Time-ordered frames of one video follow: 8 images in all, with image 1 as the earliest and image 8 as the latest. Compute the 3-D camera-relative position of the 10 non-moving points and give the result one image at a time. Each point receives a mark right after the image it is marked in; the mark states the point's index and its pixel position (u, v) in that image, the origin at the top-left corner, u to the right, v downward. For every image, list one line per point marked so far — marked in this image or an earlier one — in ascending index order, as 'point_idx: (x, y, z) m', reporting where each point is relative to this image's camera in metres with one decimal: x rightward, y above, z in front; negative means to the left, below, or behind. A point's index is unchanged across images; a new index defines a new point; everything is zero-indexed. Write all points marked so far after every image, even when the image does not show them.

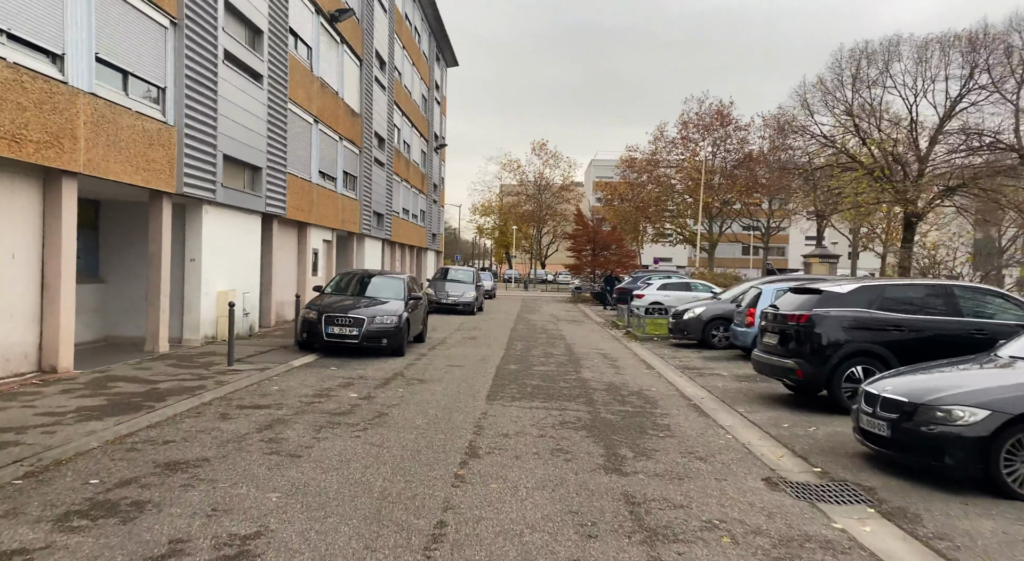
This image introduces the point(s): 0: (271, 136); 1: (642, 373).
0: (-5.2, +3.2, +14.2) m
1: (+2.2, -1.5, +10.9) m
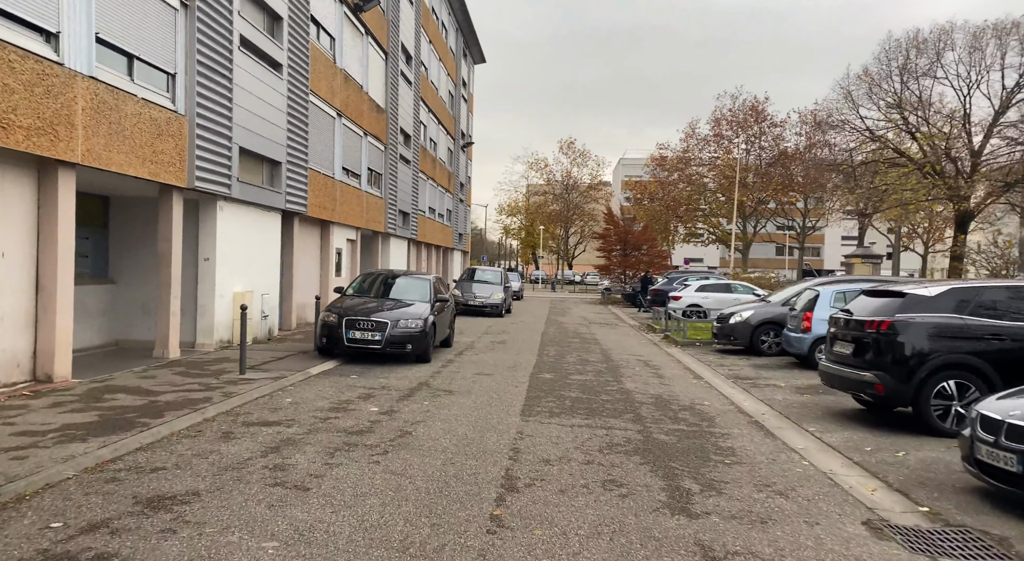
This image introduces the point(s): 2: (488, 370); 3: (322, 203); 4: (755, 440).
0: (-4.6, +3.1, +13.5) m
1: (+2.7, -1.6, +9.9) m
2: (-0.4, -1.4, +10.3) m
3: (-4.5, +1.8, +15.5) m
4: (+2.5, -1.7, +6.8) m
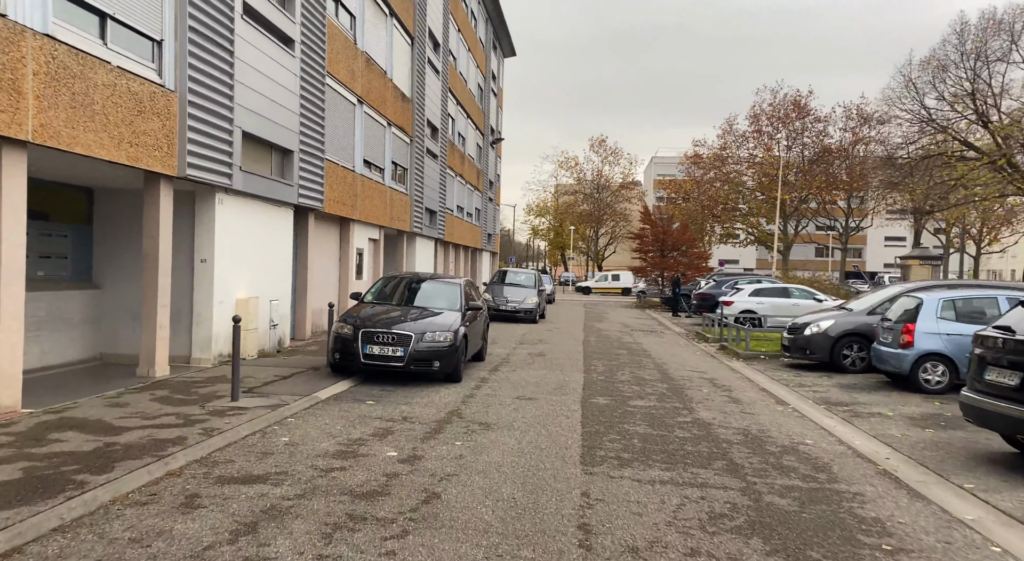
0: (-3.8, +3.1, +12.0) m
1: (+3.3, -1.6, +8.2) m
2: (+0.2, -1.5, +8.6) m
3: (-3.7, +1.8, +14.0) m
4: (+3.0, -1.7, +5.1) m
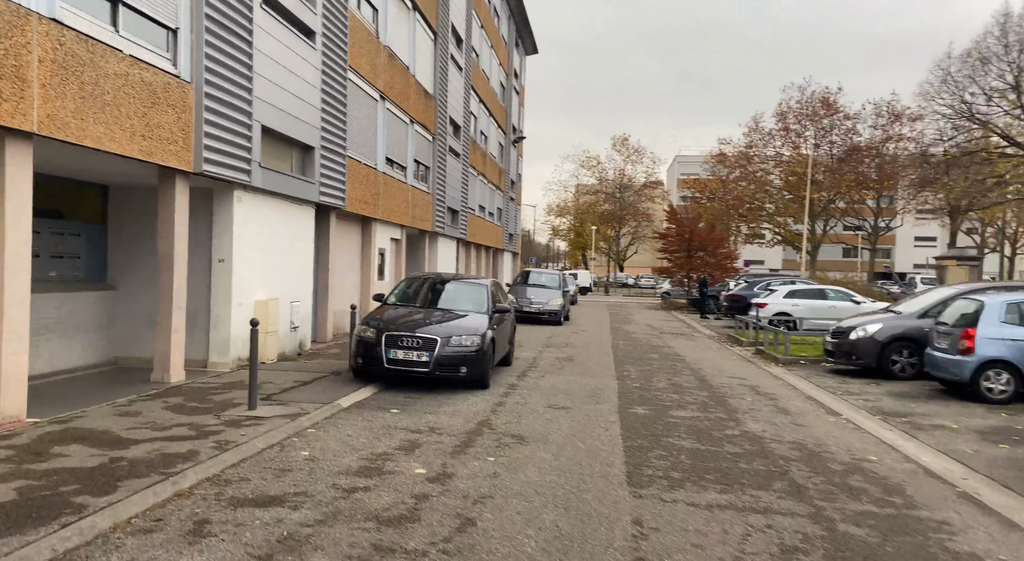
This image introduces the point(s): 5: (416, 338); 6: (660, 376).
0: (-3.3, +3.1, +11.6) m
1: (+3.7, -1.7, +7.6) m
2: (+0.6, -1.5, +8.1) m
3: (-3.1, +1.8, +13.6) m
4: (+3.3, -1.7, +4.5) m
5: (-1.2, -0.7, +8.3) m
6: (+2.4, -1.5, +10.5) m
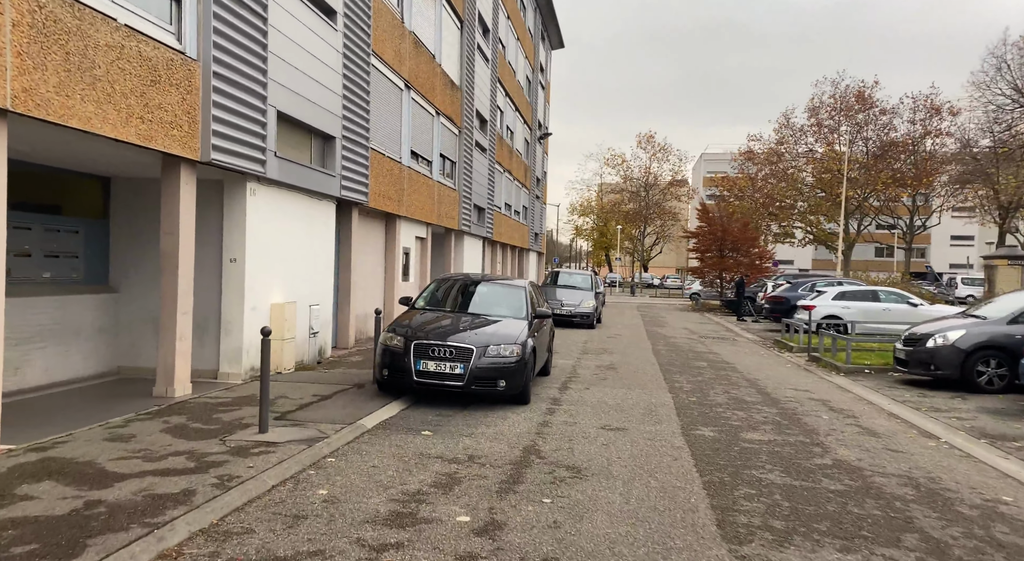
0: (-2.7, +3.0, +10.7) m
1: (+4.2, -1.7, +6.5) m
2: (+1.1, -1.5, +7.1) m
3: (-2.4, +1.7, +12.7) m
4: (+3.7, -1.8, +3.4) m
5: (-0.7, -0.8, +7.3) m
6: (+2.9, -1.6, +9.5) m
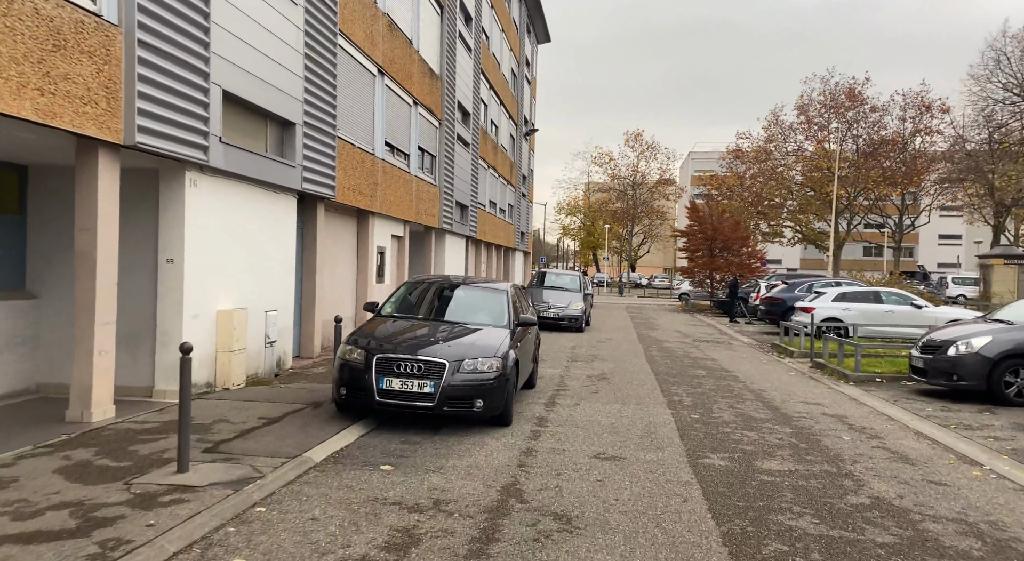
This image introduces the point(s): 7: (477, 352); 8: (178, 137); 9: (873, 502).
0: (-3.0, +3.0, +9.7) m
1: (+4.0, -1.7, +5.5) m
2: (+0.9, -1.6, +6.1) m
3: (-2.8, +1.7, +11.7) m
4: (+3.6, -1.8, +2.5) m
5: (-0.9, -0.8, +6.3) m
6: (+2.7, -1.6, +8.5) m
7: (-0.4, -0.7, +6.6) m
8: (-3.4, +1.5, +6.8) m
9: (+2.7, -1.7, +4.9) m
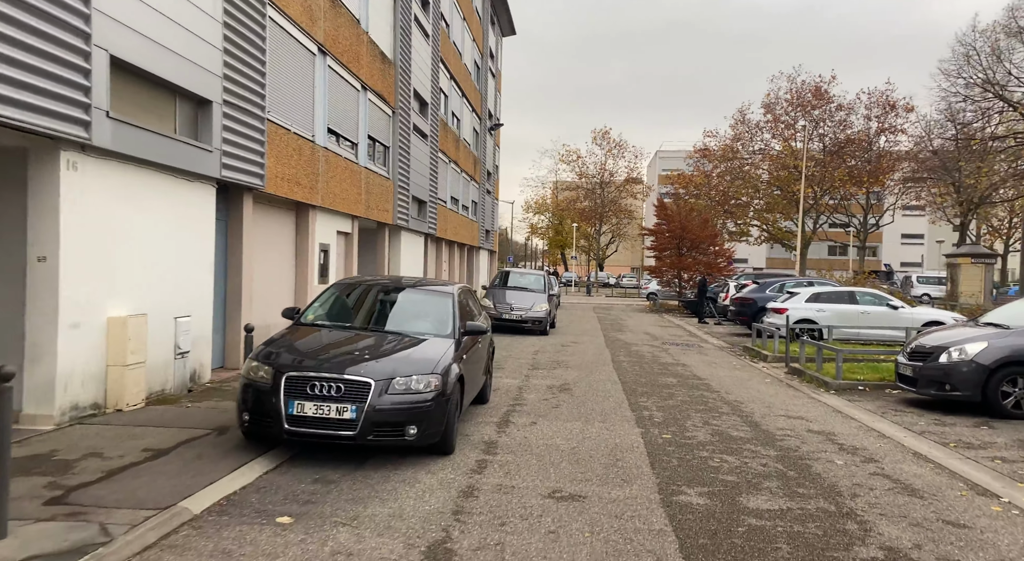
0: (-3.6, +3.0, +8.5) m
1: (+3.5, -1.7, +4.7) m
2: (+0.5, -1.6, +5.1) m
3: (-3.5, +1.7, +10.5) m
4: (+3.2, -1.8, +1.6) m
5: (-1.4, -0.8, +5.2) m
6: (+2.1, -1.6, +7.6) m
7: (-0.9, -0.7, +5.5) m
8: (-4.0, +1.5, +5.6) m
9: (+2.3, -1.7, +4.0) m
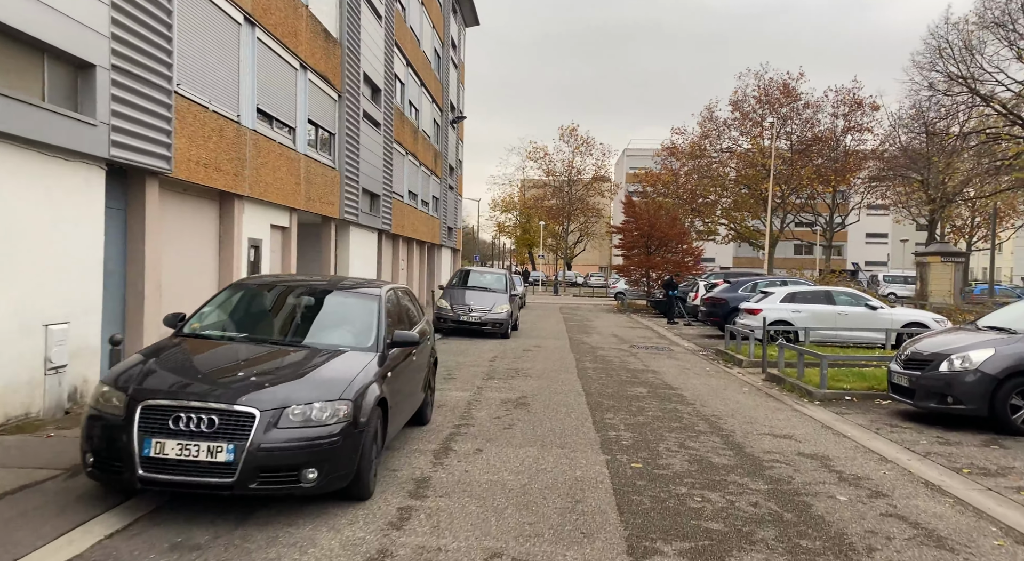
0: (-4.2, +3.0, +7.1) m
1: (+3.1, -1.7, +3.7) m
2: (0.0, -1.6, +4.0) m
3: (-4.2, +1.7, +9.1) m
4: (+3.0, -1.8, +0.6) m
5: (-1.8, -0.8, +4.0) m
6: (+1.5, -1.6, +6.5) m
7: (-1.3, -0.7, +4.3) m
8: (-4.4, +1.5, +4.2) m
9: (+1.9, -1.7, +2.9) m
